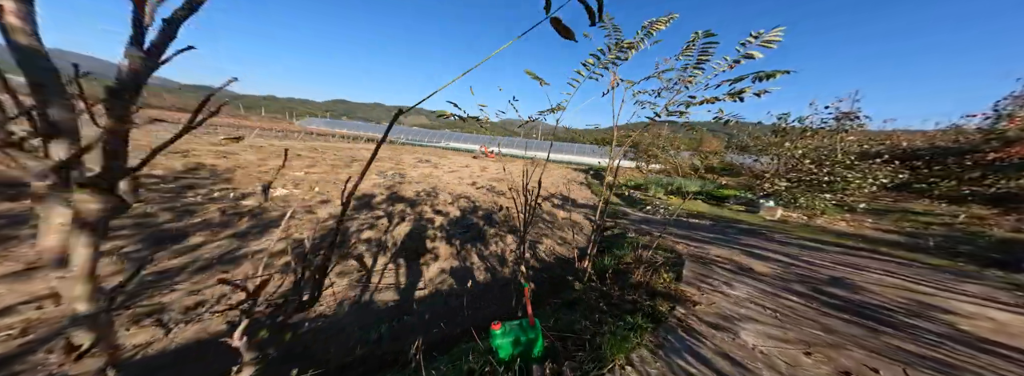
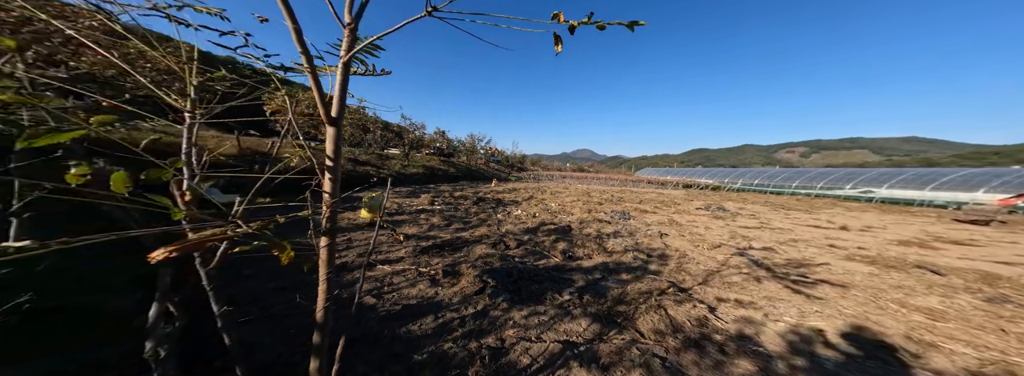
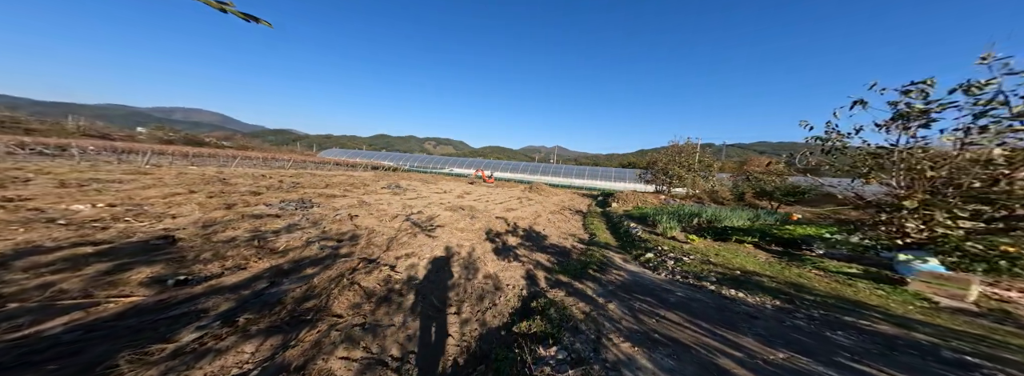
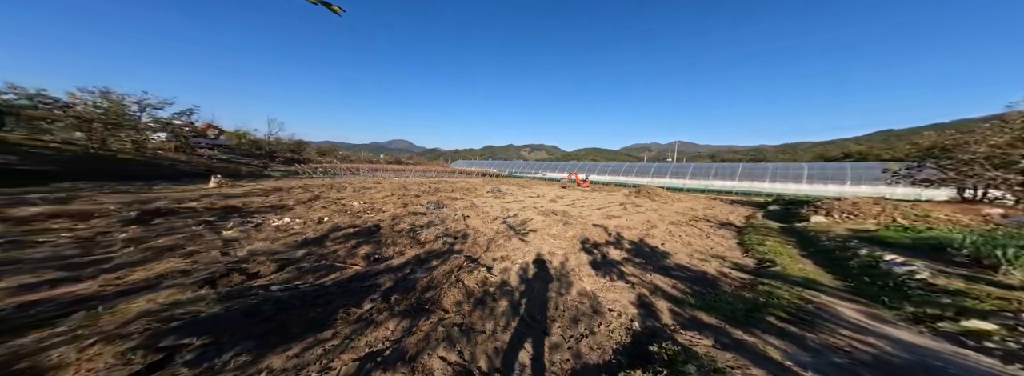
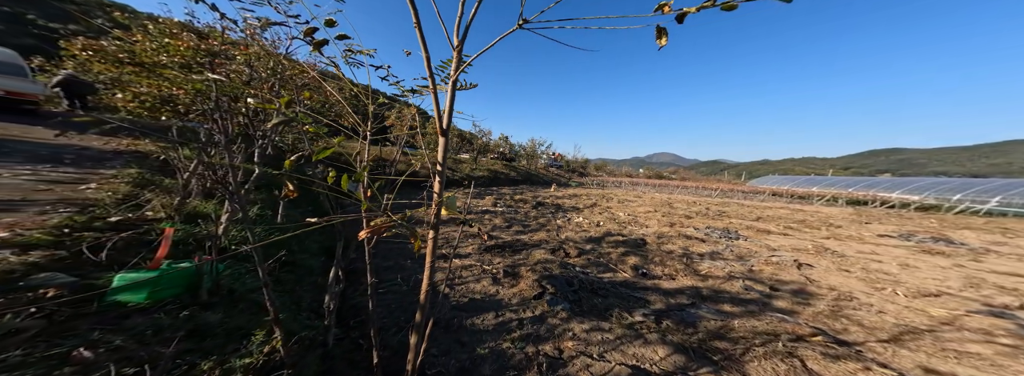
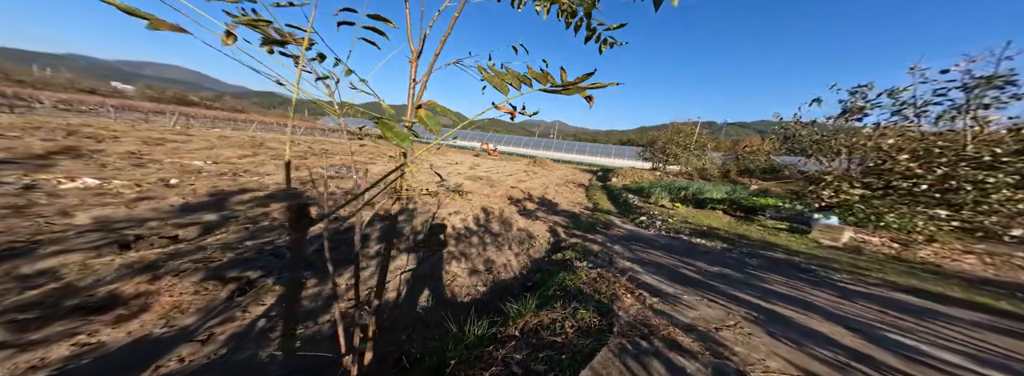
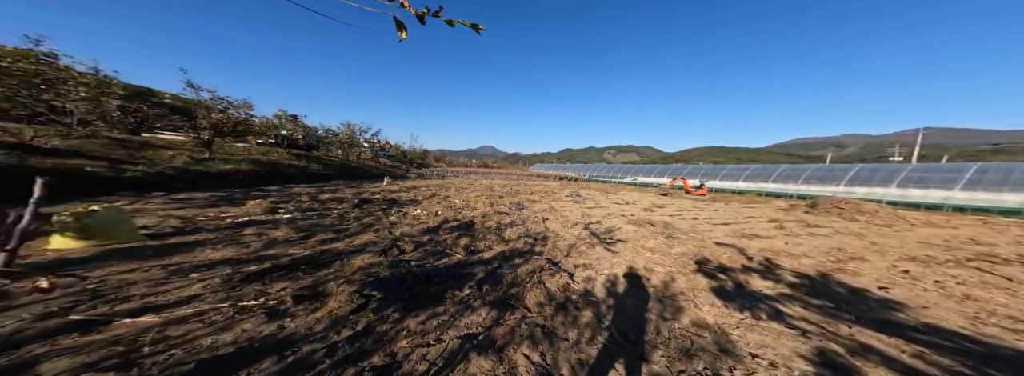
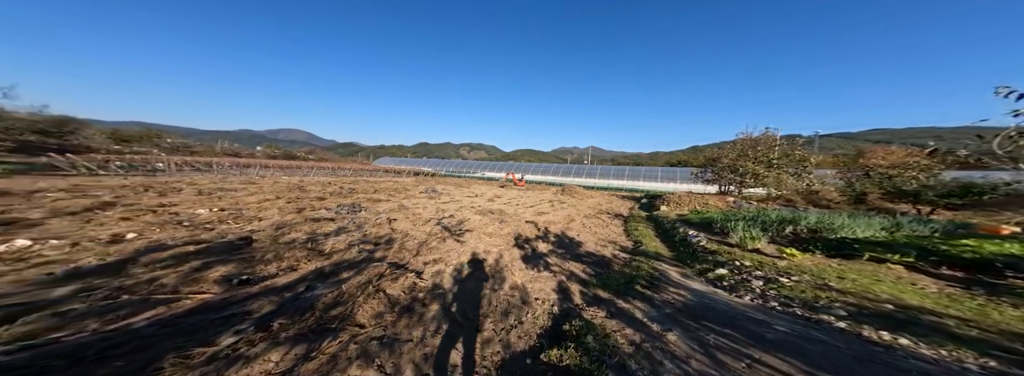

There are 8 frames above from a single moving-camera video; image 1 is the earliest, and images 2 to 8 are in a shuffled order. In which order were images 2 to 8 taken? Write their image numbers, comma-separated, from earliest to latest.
6, 3, 8, 4, 7, 2, 5
